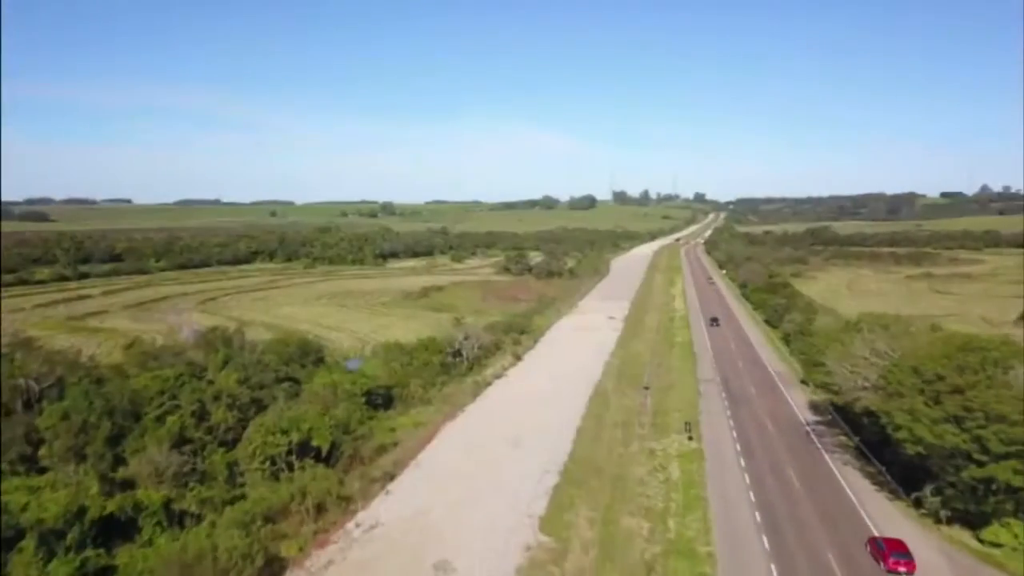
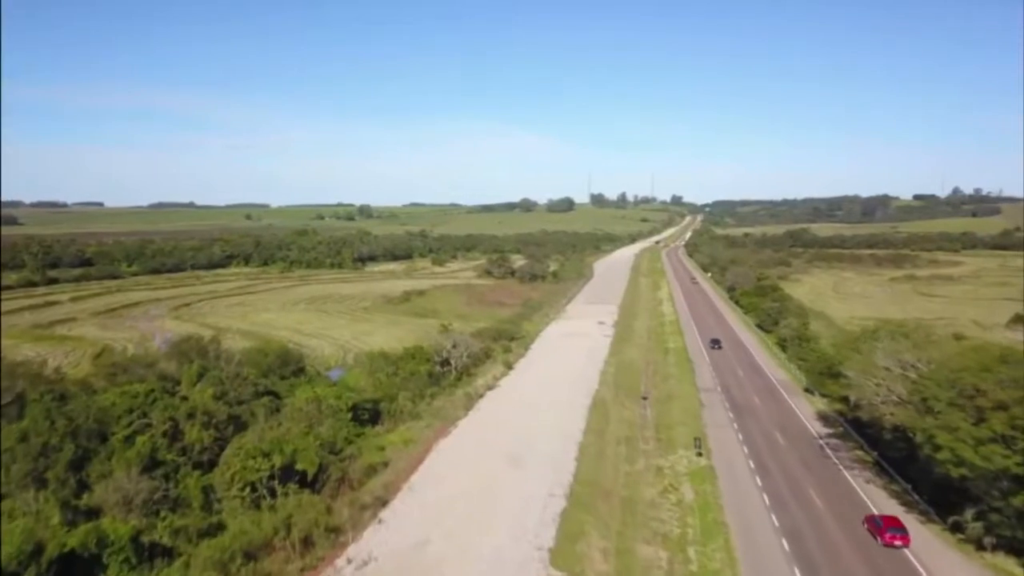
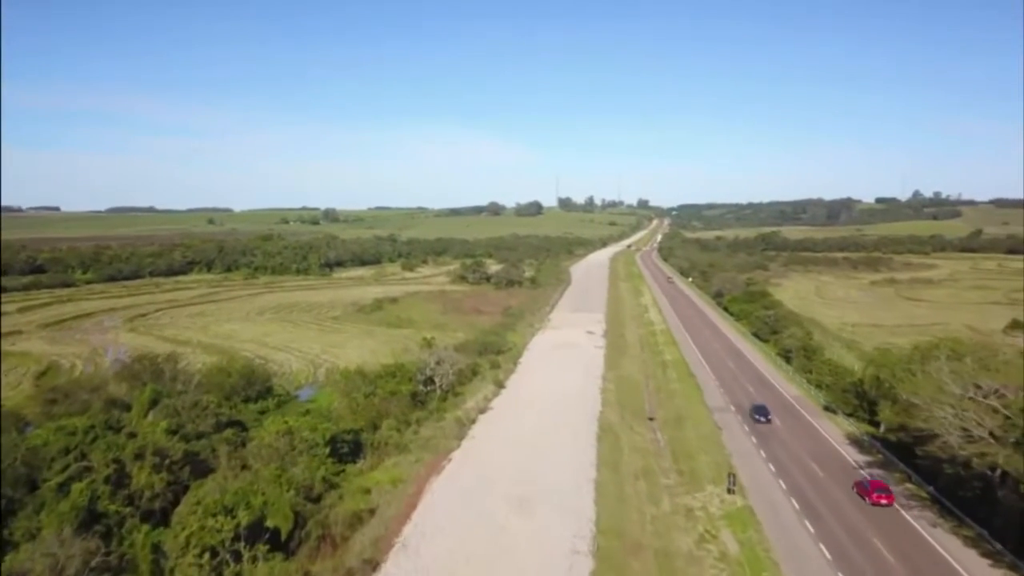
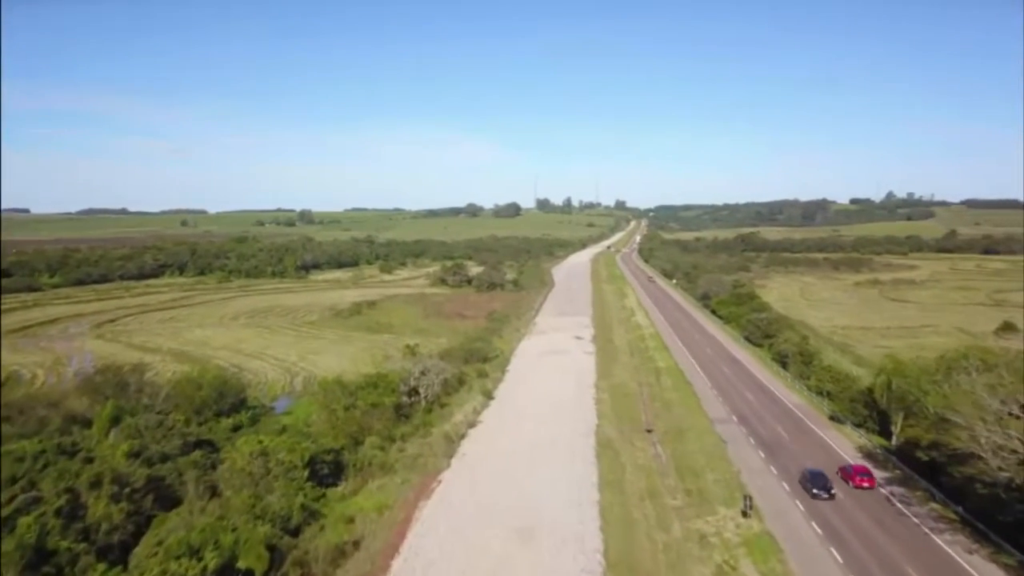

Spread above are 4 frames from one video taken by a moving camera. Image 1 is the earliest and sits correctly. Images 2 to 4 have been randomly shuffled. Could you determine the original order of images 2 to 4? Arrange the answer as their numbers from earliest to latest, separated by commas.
2, 3, 4
